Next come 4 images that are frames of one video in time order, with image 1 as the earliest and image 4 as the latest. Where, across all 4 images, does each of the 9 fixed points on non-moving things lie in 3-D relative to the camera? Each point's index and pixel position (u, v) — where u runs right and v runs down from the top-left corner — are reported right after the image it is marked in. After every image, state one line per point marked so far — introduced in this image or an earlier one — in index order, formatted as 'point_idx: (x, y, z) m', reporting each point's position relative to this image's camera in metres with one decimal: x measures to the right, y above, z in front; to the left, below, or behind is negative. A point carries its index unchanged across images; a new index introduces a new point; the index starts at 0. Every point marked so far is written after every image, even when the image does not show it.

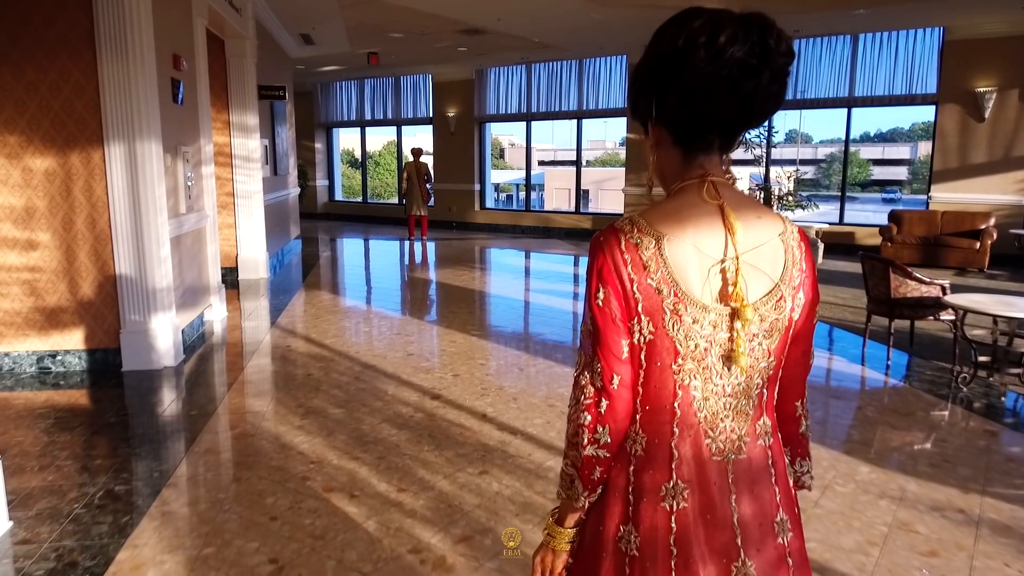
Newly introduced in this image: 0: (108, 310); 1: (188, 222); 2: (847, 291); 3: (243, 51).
0: (-2.6, -0.1, +4.6) m
1: (-2.5, +0.5, +5.3) m
2: (+3.6, 0.0, +7.5) m
3: (-3.0, +2.6, +7.8) m
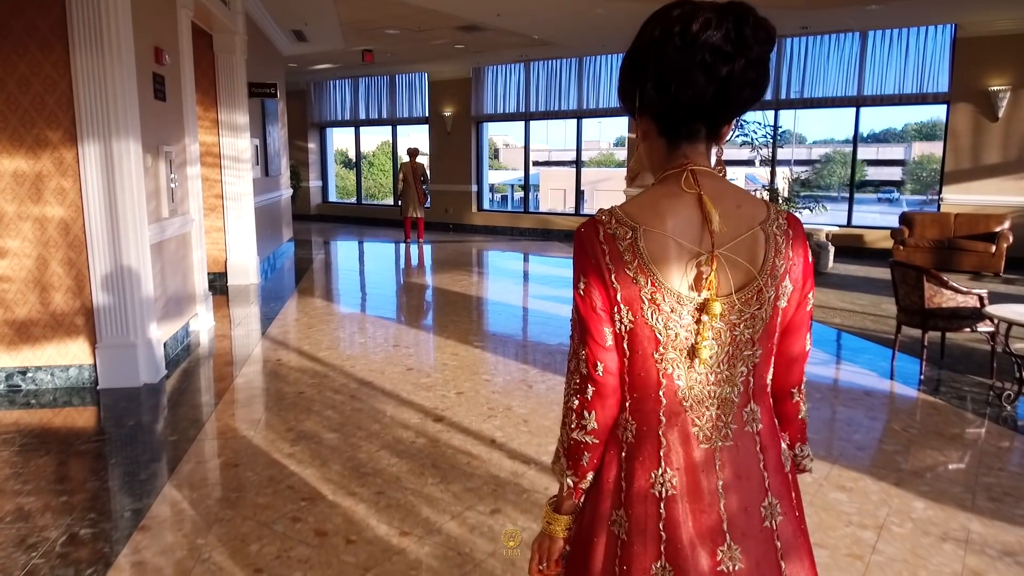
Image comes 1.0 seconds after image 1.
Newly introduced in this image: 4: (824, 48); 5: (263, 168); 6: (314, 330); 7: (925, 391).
0: (-2.6, -0.2, +4.3) m
1: (-2.4, +0.4, +5.0) m
2: (+3.6, -0.1, +7.2) m
3: (-3.0, +2.6, +7.5) m
4: (+4.7, +3.7, +10.7) m
5: (-3.3, +1.6, +9.3) m
6: (-1.6, -0.3, +5.8) m
7: (+2.6, -0.6, +4.4) m
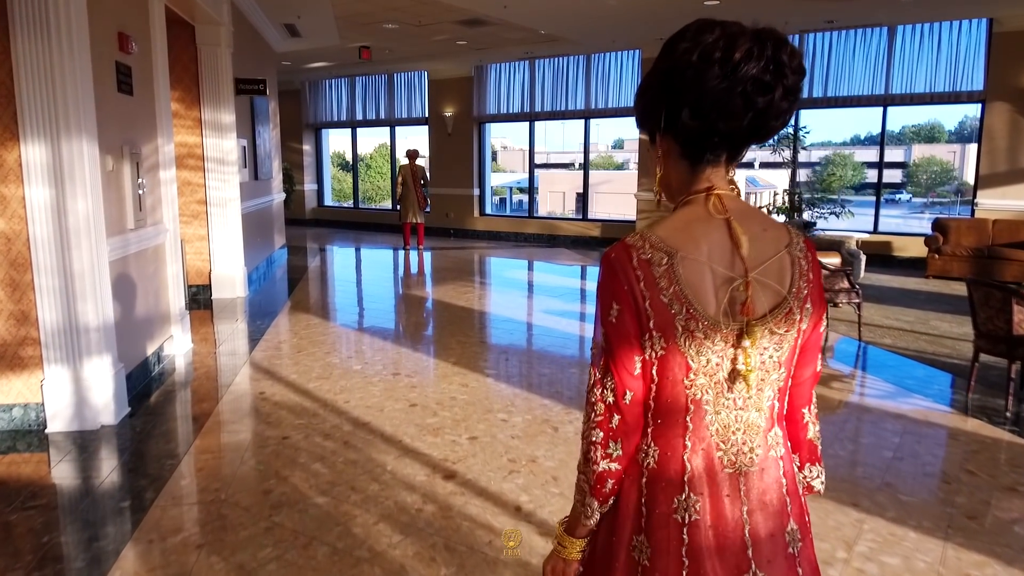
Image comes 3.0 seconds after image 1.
0: (-2.5, -0.3, +3.6) m
1: (-2.3, +0.3, +4.3) m
2: (+3.7, -0.2, +6.6) m
3: (-2.9, +2.4, +6.9) m
4: (+4.8, +3.5, +10.1) m
5: (-3.2, +1.4, +8.7) m
6: (-1.5, -0.5, +5.2) m
7: (+2.7, -0.8, +3.7) m
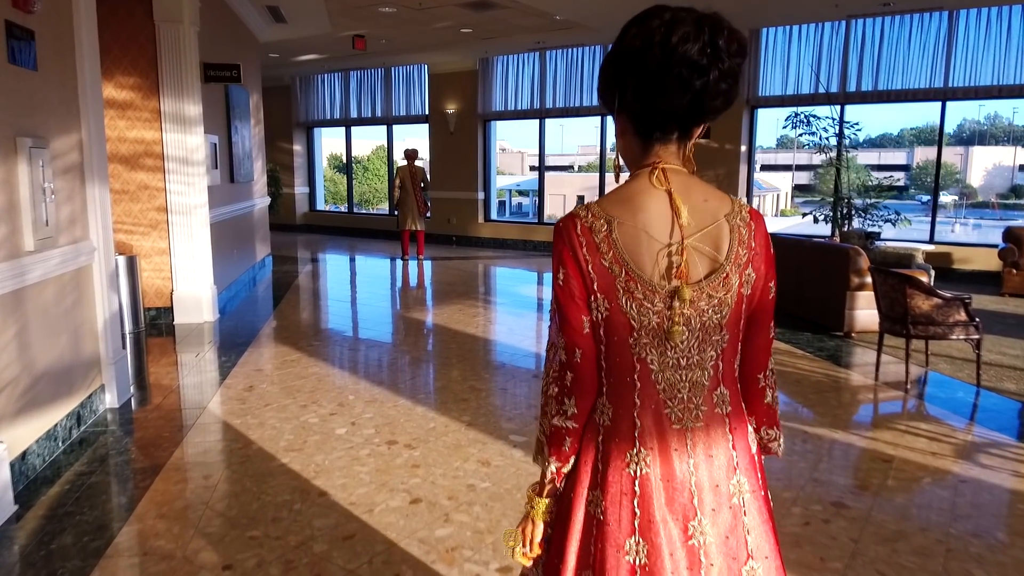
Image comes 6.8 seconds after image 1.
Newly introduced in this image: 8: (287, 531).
0: (-2.3, -0.5, +2.5) m
1: (-2.1, +0.1, +3.2) m
2: (+3.9, -0.4, +5.5) m
3: (-2.7, +2.2, +5.7) m
4: (+5.0, +3.3, +9.0) m
5: (-3.1, +1.2, +7.5) m
6: (-1.4, -0.7, +4.1) m
7: (+2.8, -1.0, +2.6) m
8: (-0.8, -0.9, +2.6) m
